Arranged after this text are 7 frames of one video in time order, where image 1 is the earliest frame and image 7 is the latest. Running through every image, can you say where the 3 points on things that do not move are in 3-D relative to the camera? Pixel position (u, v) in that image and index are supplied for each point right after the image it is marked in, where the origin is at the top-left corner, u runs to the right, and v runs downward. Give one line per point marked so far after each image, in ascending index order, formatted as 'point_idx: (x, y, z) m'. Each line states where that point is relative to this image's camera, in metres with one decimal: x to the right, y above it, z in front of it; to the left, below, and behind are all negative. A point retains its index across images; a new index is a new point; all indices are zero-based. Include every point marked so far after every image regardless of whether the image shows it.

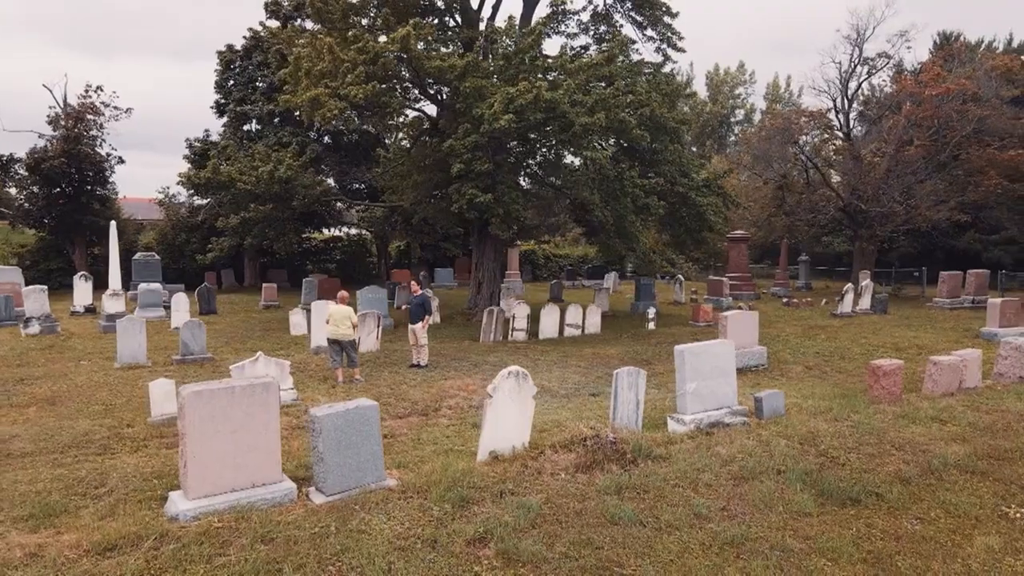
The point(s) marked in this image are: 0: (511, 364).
0: (0.0, -1.4, +13.0) m
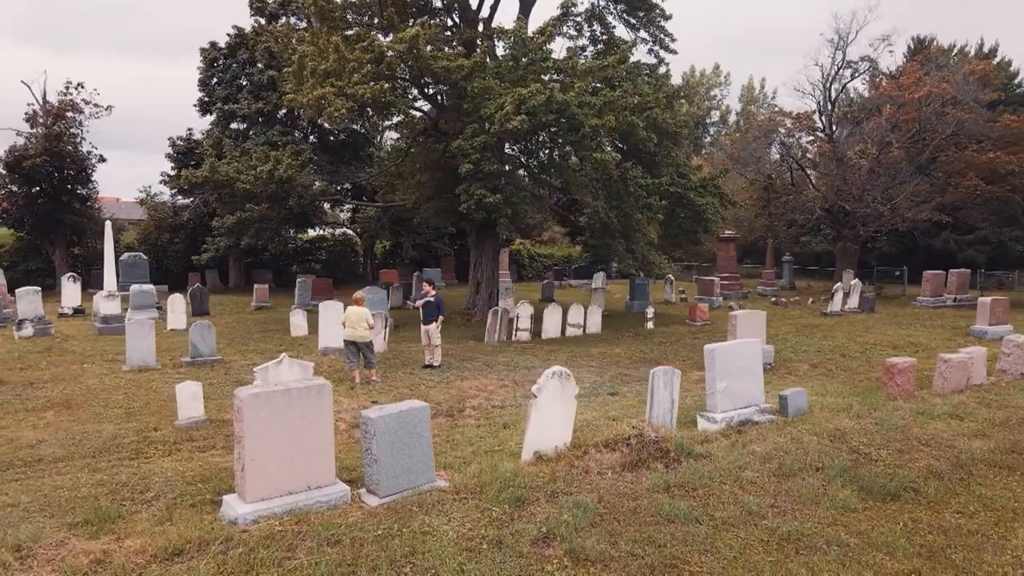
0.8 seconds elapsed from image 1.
0: (+0.2, -1.4, +13.1) m
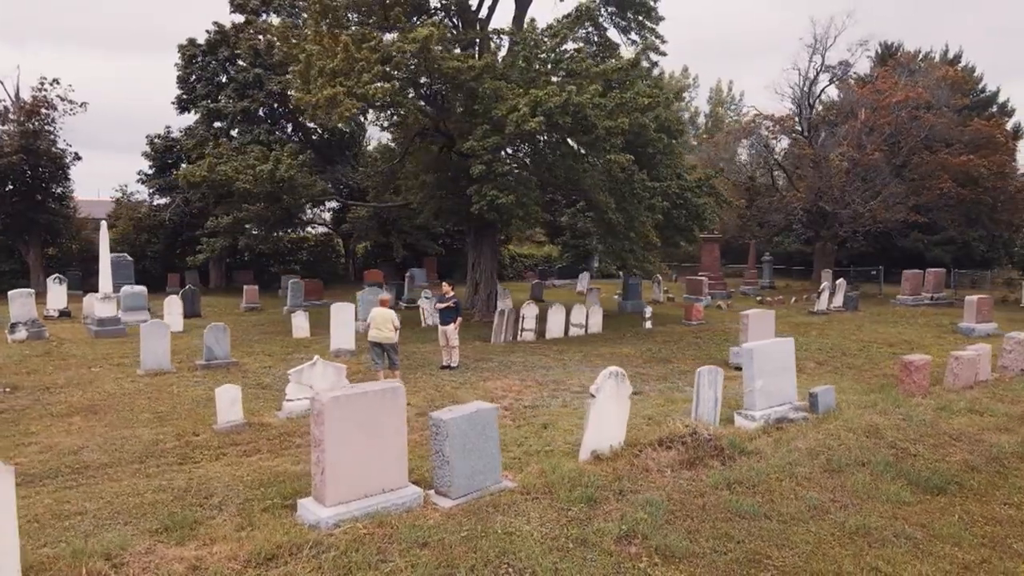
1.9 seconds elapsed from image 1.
0: (+0.5, -1.5, +13.1) m
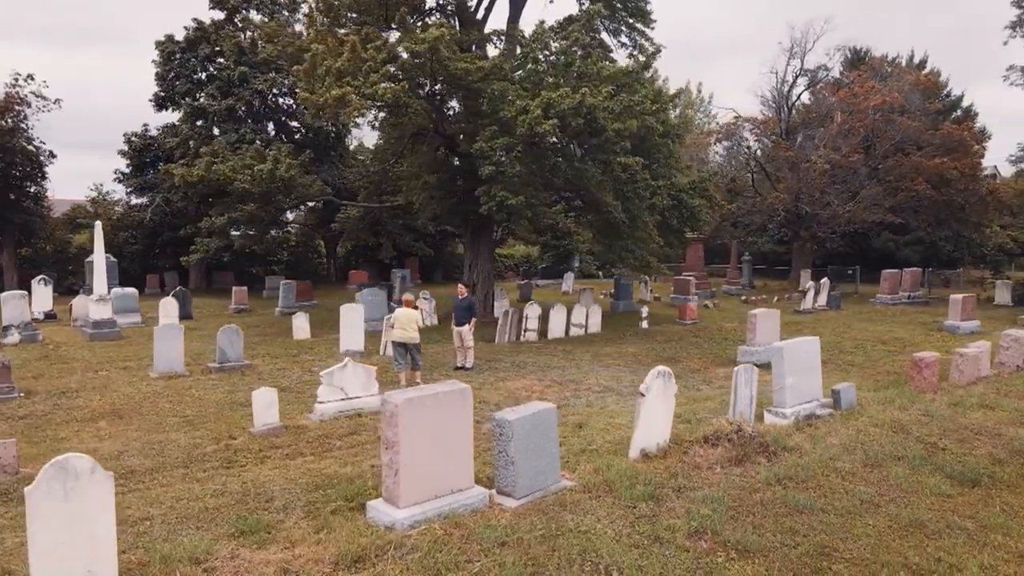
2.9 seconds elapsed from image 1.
0: (+0.7, -1.5, +13.2) m
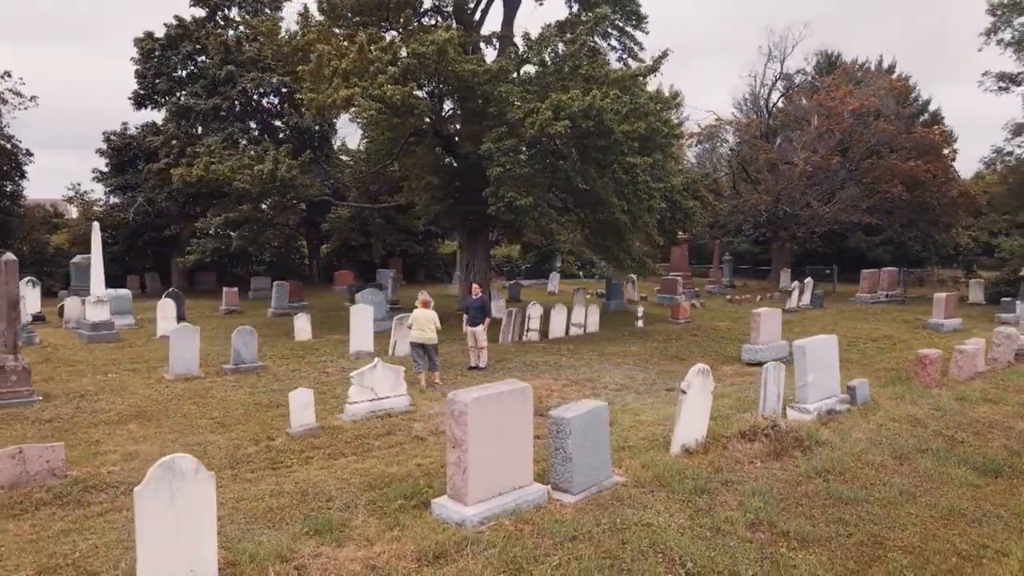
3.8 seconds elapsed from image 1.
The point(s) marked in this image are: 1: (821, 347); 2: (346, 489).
0: (+0.9, -1.5, +13.4) m
1: (+4.1, -0.8, +9.0) m
2: (-1.5, -1.8, +6.3) m
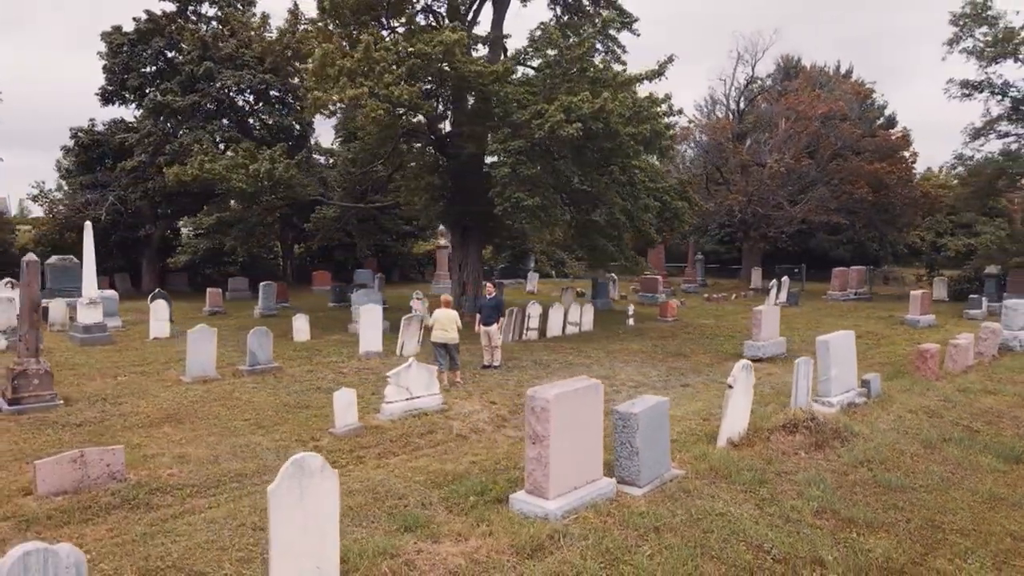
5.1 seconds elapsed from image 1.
0: (+1.1, -1.5, +13.6) m
1: (+4.5, -0.8, +9.4) m
2: (-0.9, -1.8, +6.3) m
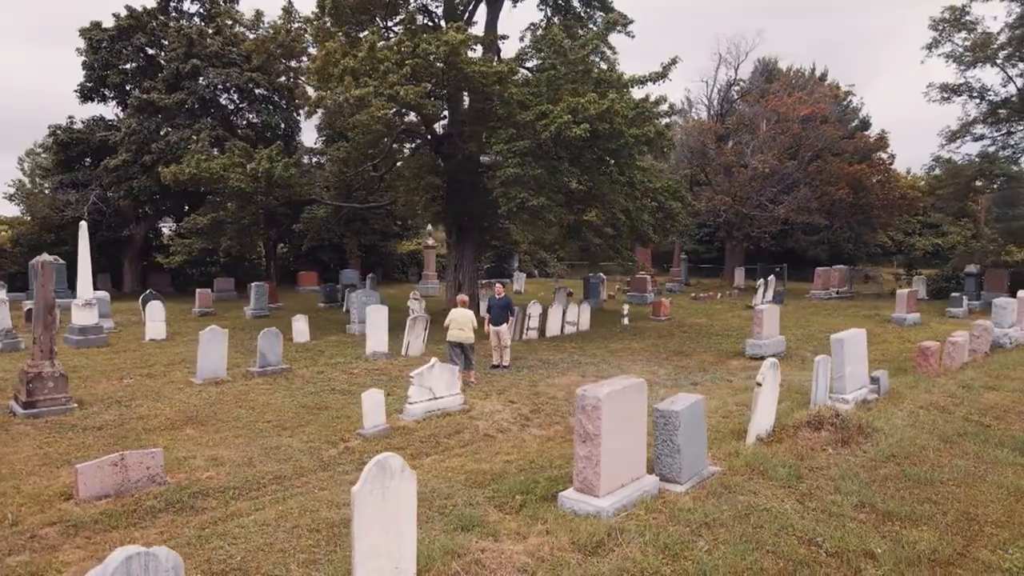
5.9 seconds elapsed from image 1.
0: (+1.3, -1.4, +13.7) m
1: (+4.8, -0.7, +9.6) m
2: (-0.5, -1.8, +6.3) m
